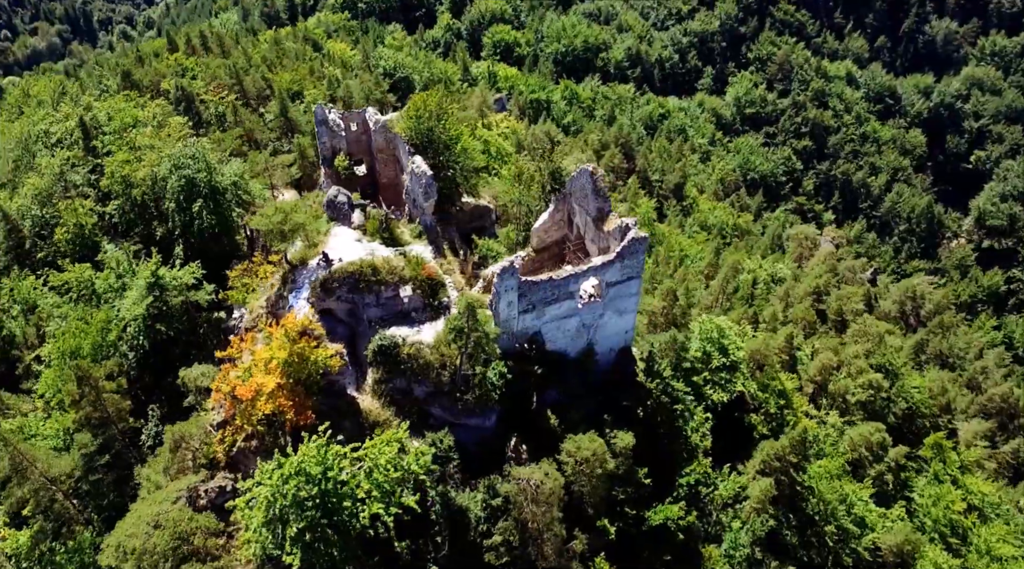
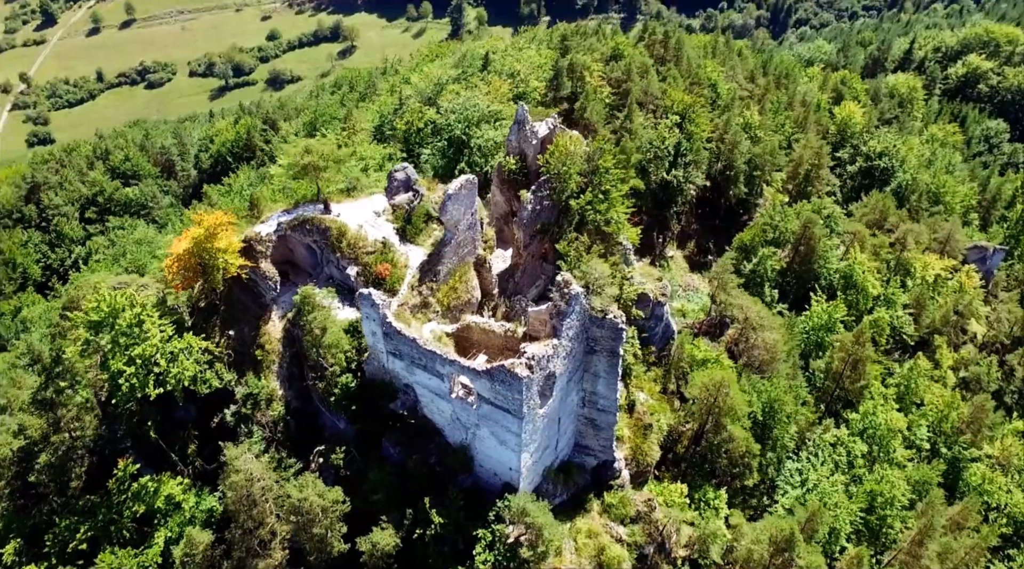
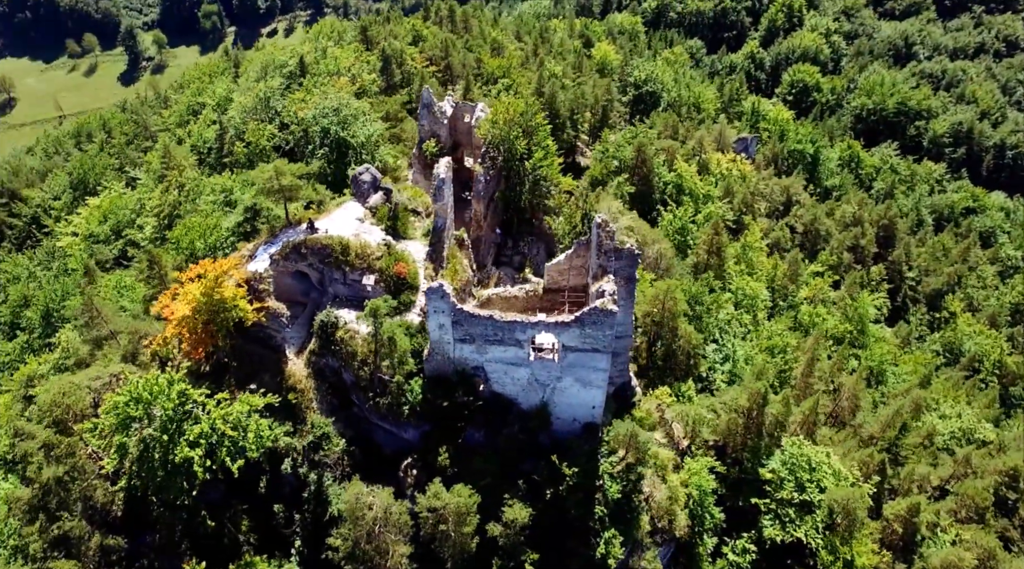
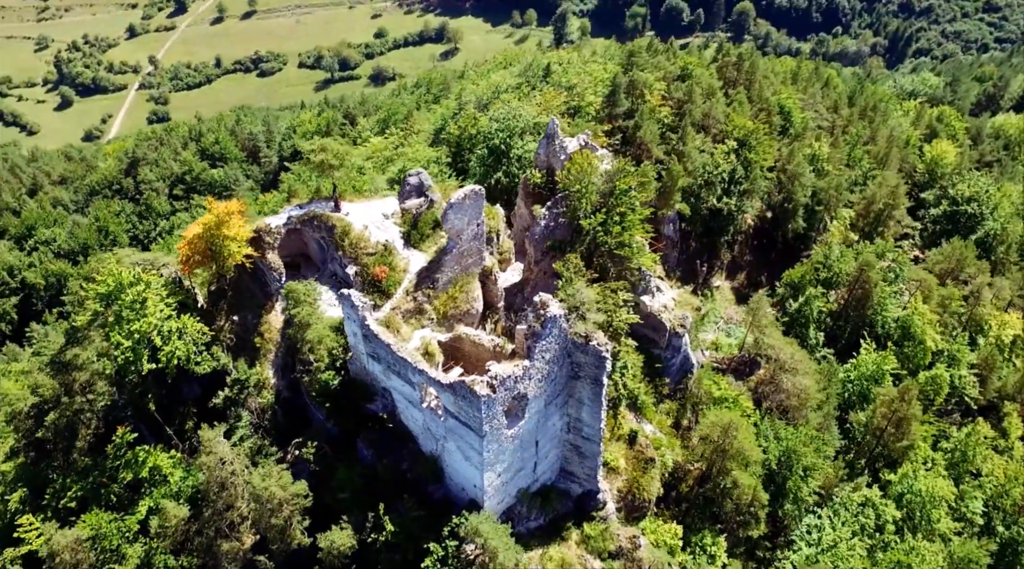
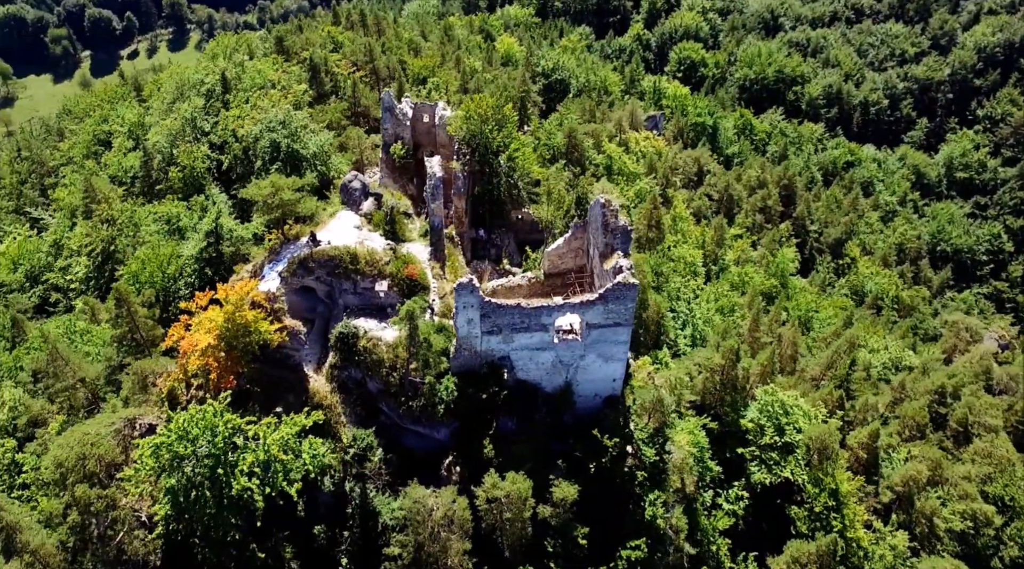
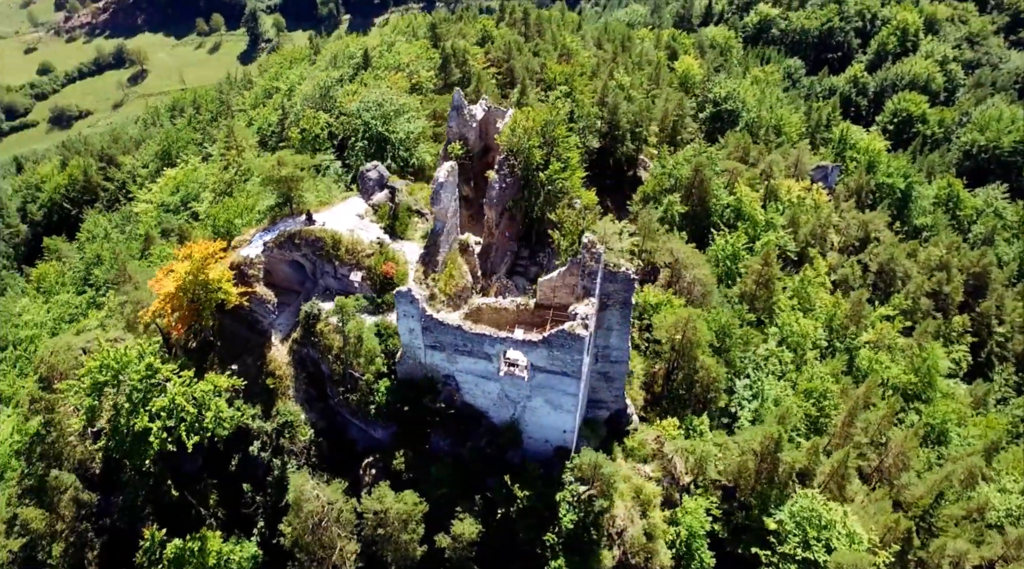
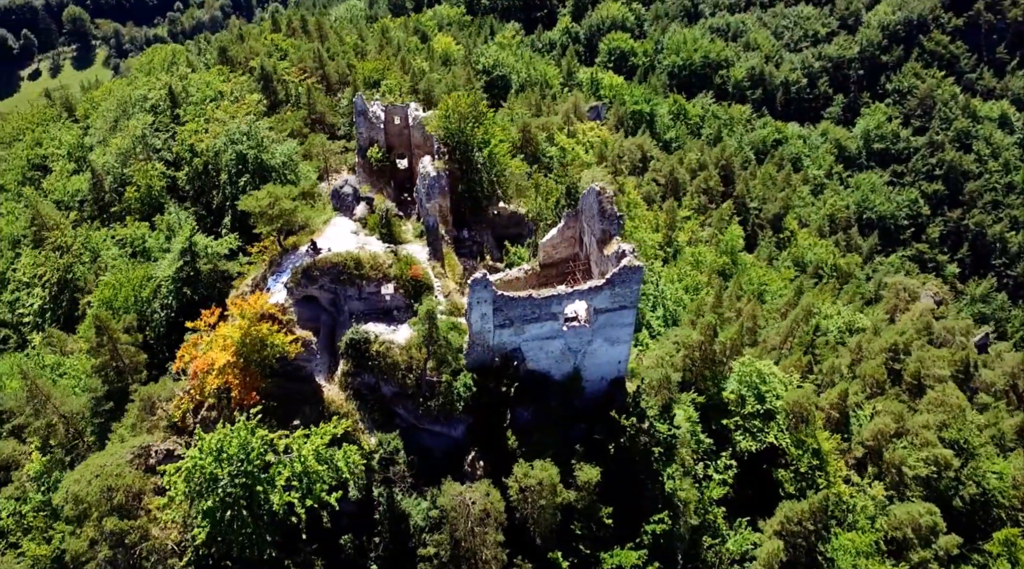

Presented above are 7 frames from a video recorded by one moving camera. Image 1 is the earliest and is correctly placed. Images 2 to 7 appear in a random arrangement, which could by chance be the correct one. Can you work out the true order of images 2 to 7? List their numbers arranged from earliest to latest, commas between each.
7, 5, 3, 6, 2, 4
